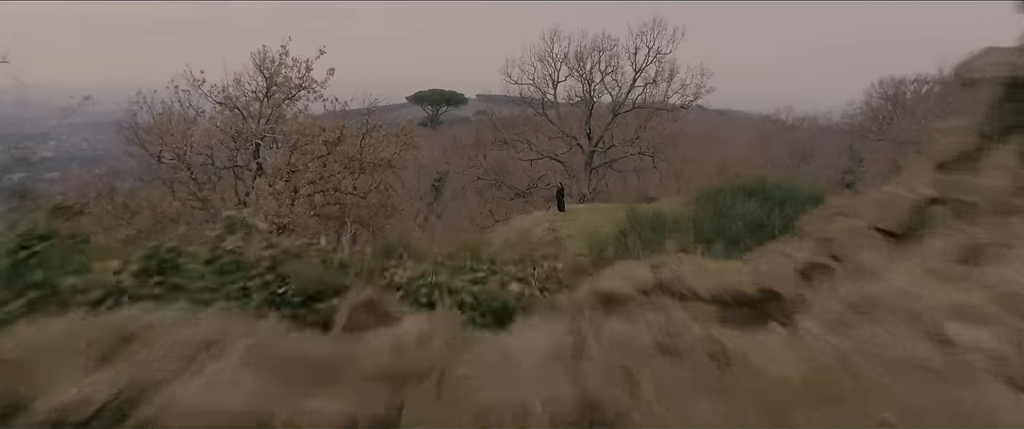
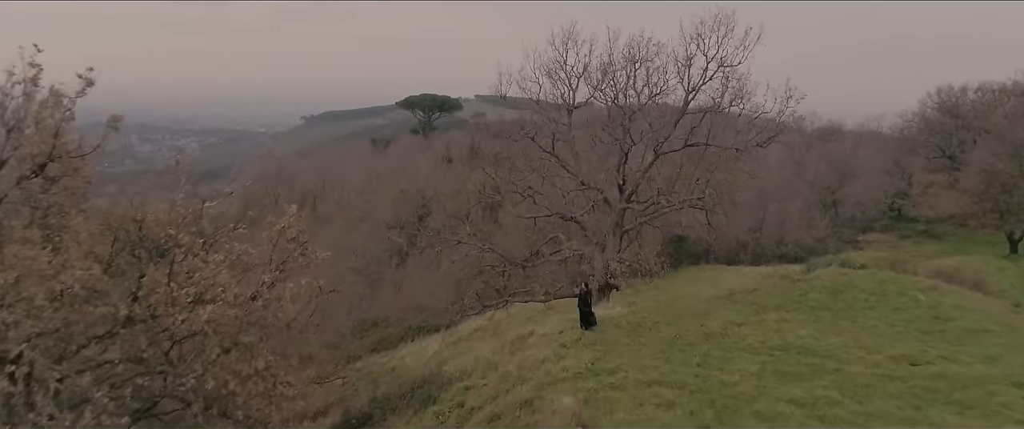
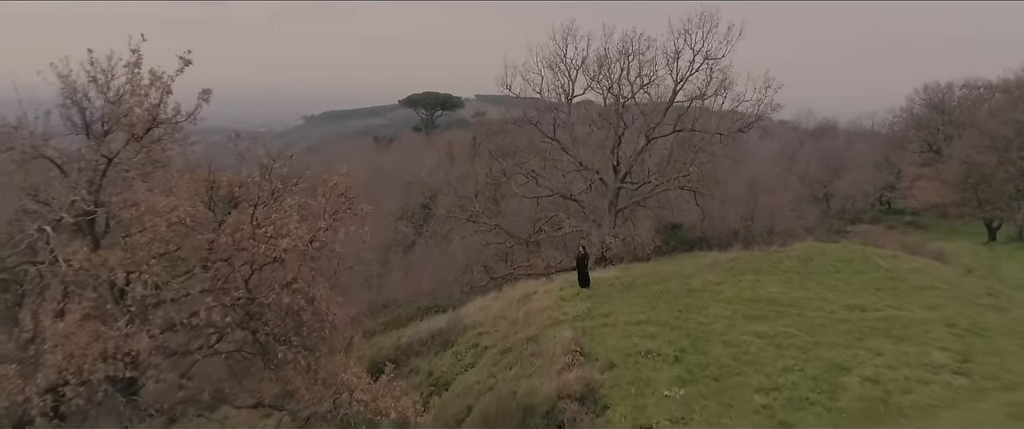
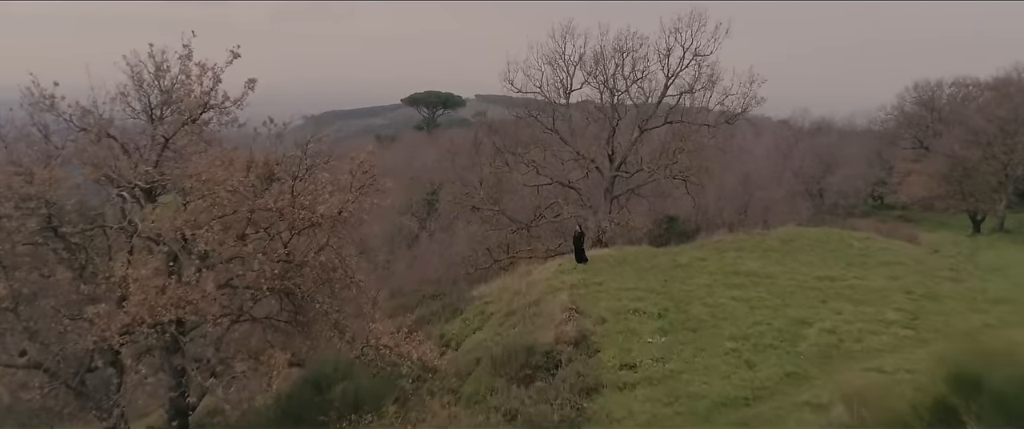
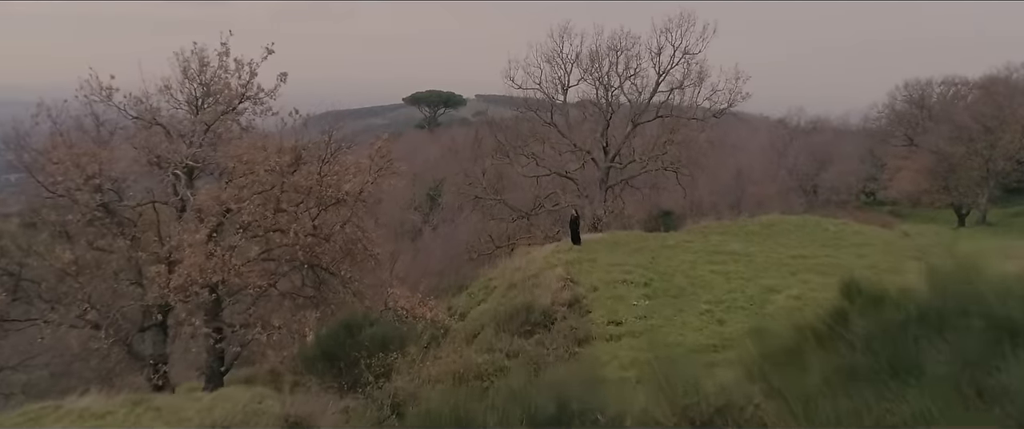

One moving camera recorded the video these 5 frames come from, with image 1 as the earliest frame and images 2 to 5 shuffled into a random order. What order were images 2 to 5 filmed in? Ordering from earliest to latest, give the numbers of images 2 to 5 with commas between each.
5, 4, 3, 2
